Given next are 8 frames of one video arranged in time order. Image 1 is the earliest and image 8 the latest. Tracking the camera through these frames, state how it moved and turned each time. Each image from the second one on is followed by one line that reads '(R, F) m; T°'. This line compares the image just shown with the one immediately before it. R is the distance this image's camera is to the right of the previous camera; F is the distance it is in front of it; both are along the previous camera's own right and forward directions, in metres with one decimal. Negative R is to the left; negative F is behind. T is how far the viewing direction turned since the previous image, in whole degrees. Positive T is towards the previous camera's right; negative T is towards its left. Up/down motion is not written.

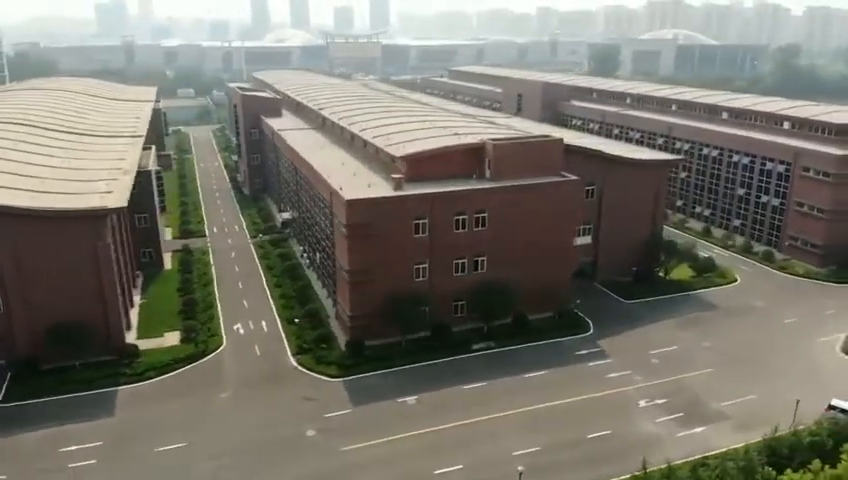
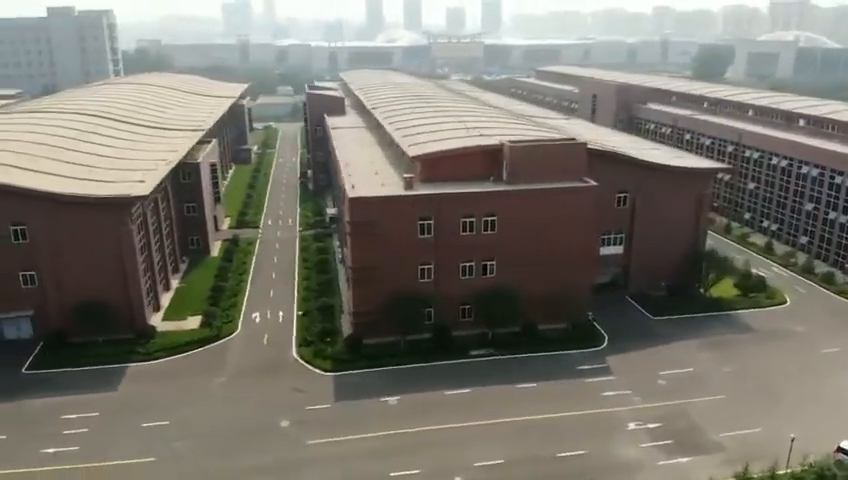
(+4.3, +0.6) m; -9°
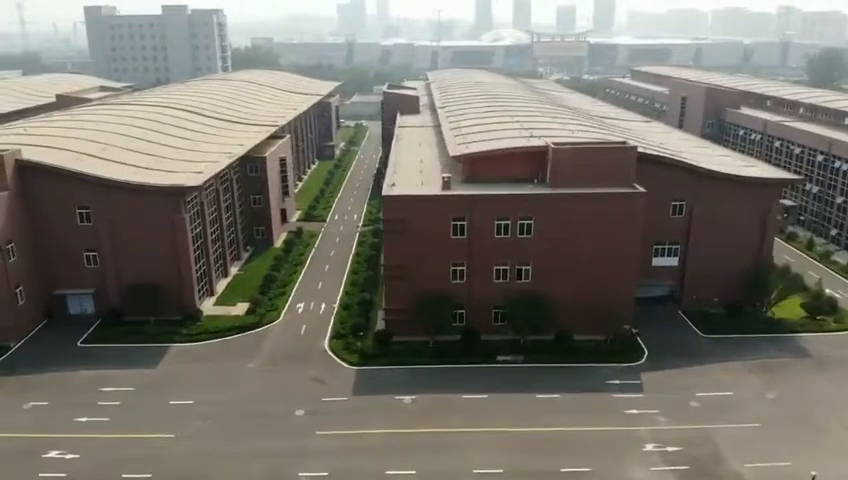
(+2.9, +0.4) m; -9°
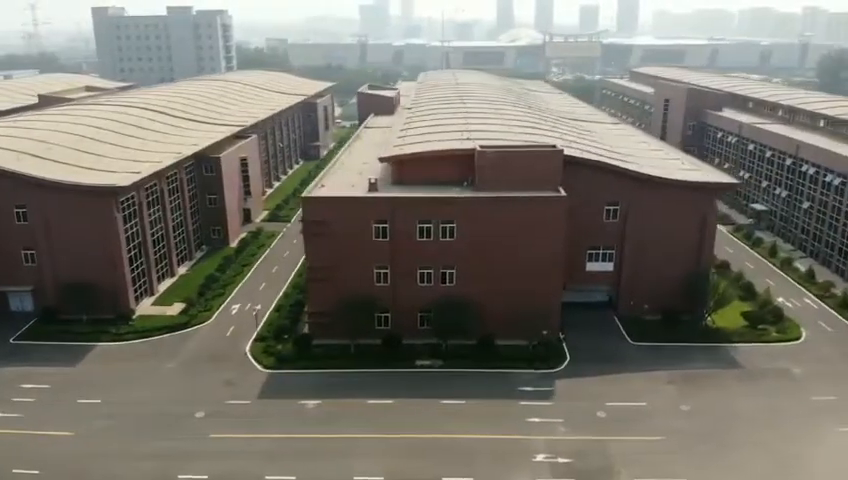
(+4.4, +0.4) m; -2°
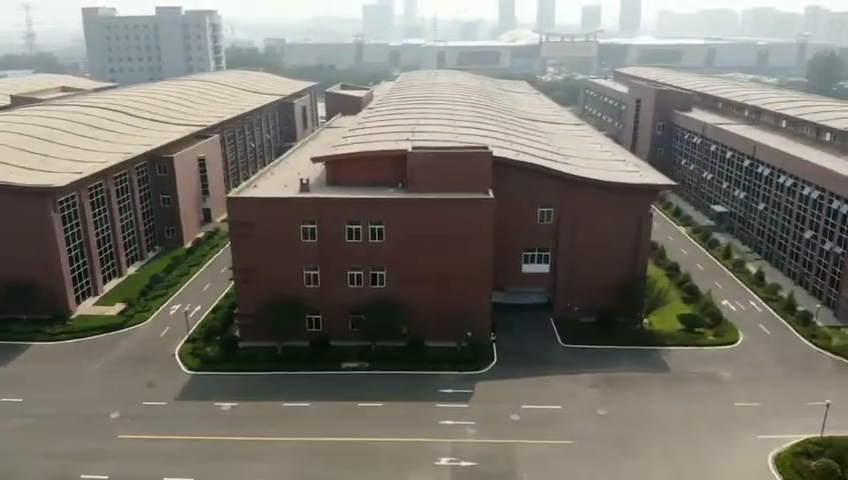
(+3.3, +0.2) m; -1°
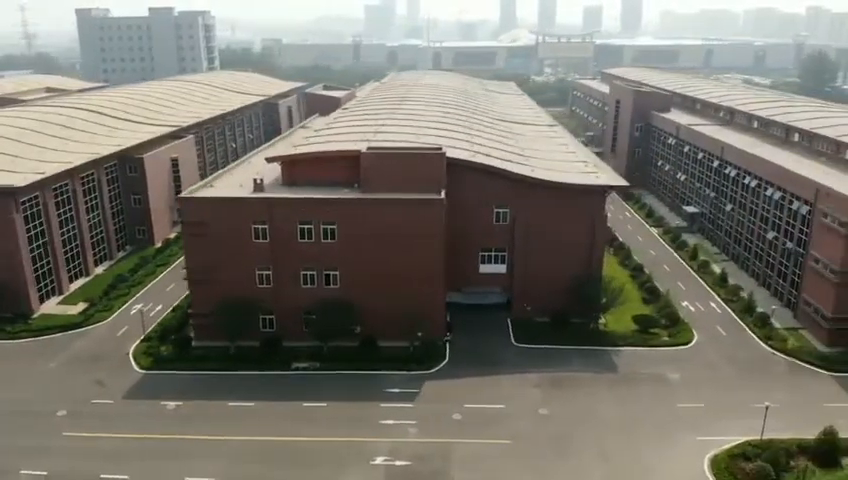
(+2.2, -0.1) m; 0°
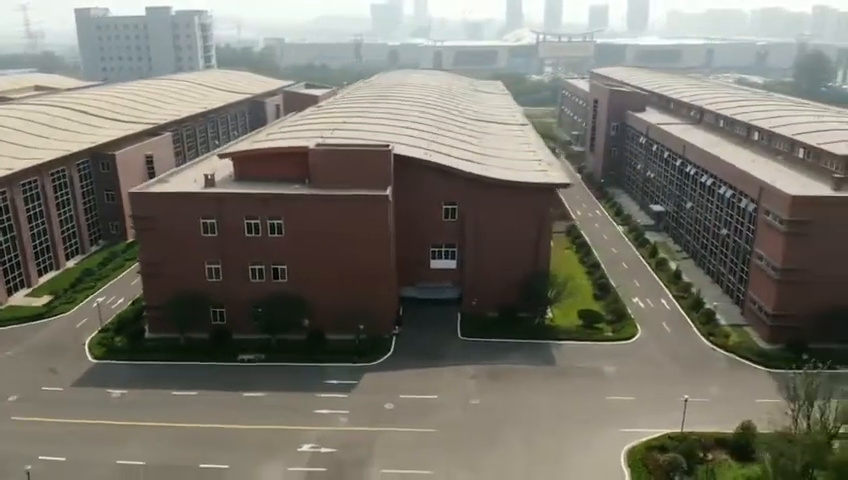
(+2.7, -0.6) m; -1°
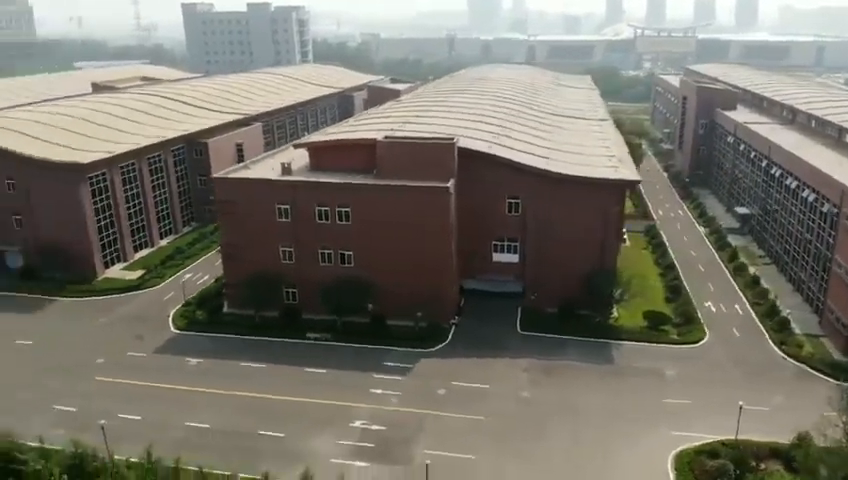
(+1.2, -0.6) m; -7°
